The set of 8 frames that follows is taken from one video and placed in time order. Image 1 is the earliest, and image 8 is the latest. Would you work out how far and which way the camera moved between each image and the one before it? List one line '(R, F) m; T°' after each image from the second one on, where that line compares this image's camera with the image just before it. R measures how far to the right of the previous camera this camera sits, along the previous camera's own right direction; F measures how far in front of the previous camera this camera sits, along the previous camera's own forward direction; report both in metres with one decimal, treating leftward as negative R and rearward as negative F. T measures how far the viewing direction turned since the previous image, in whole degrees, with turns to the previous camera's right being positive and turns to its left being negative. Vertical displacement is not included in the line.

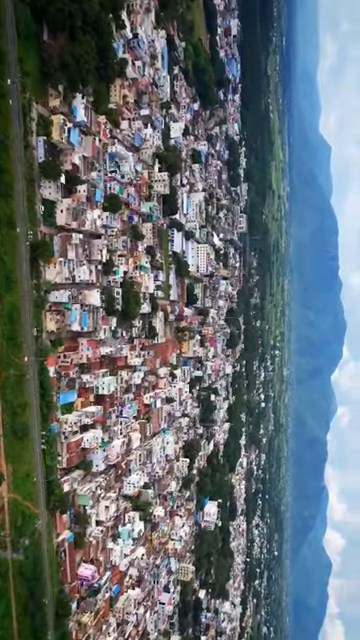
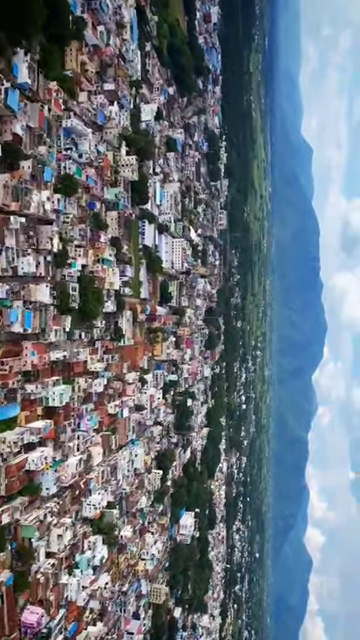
(+0.7, +2.2) m; +2°
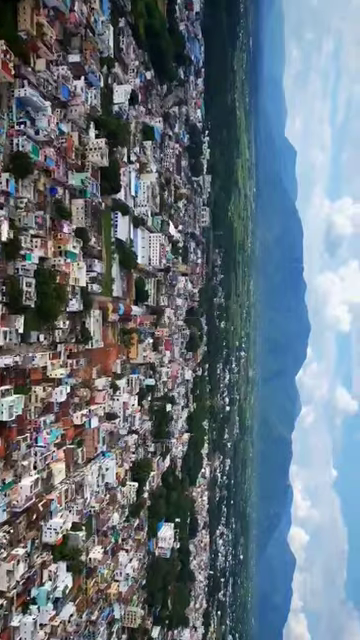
(+0.5, +1.9) m; +2°
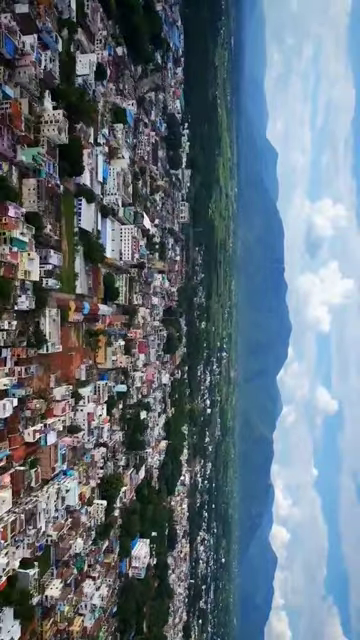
(+0.5, +2.4) m; +2°
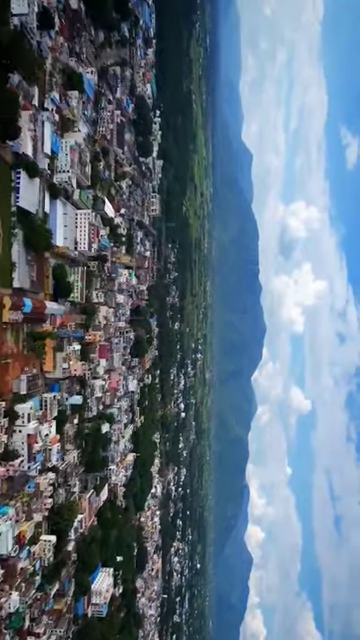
(+0.5, +3.4) m; +3°
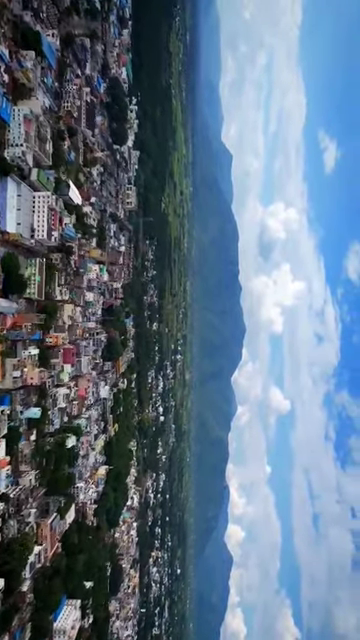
(+0.3, +2.8) m; +3°
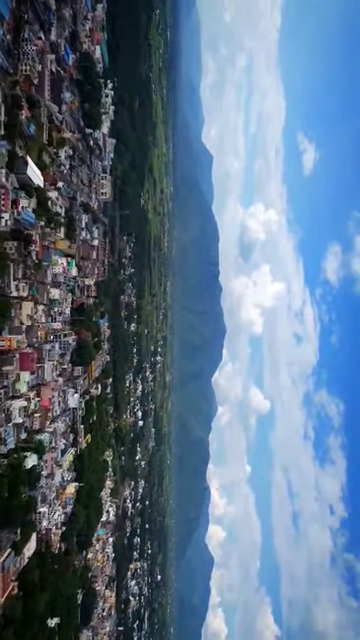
(+0.2, +3.1) m; +3°
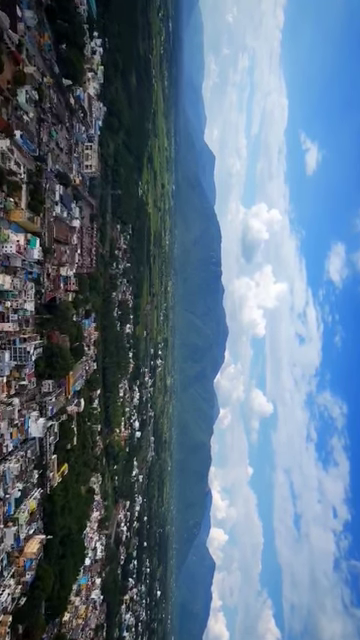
(+0.1, +7.2) m; 0°
